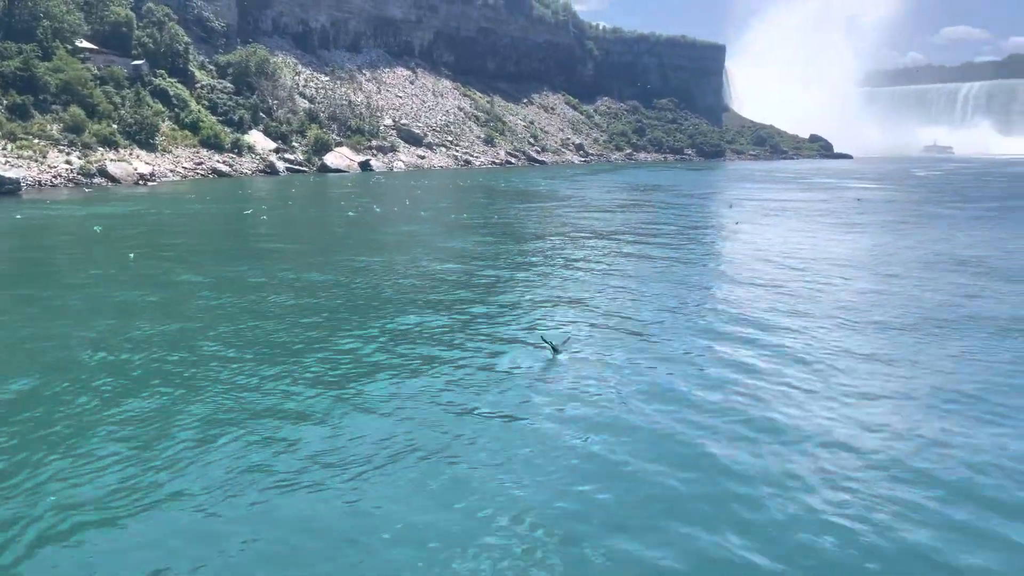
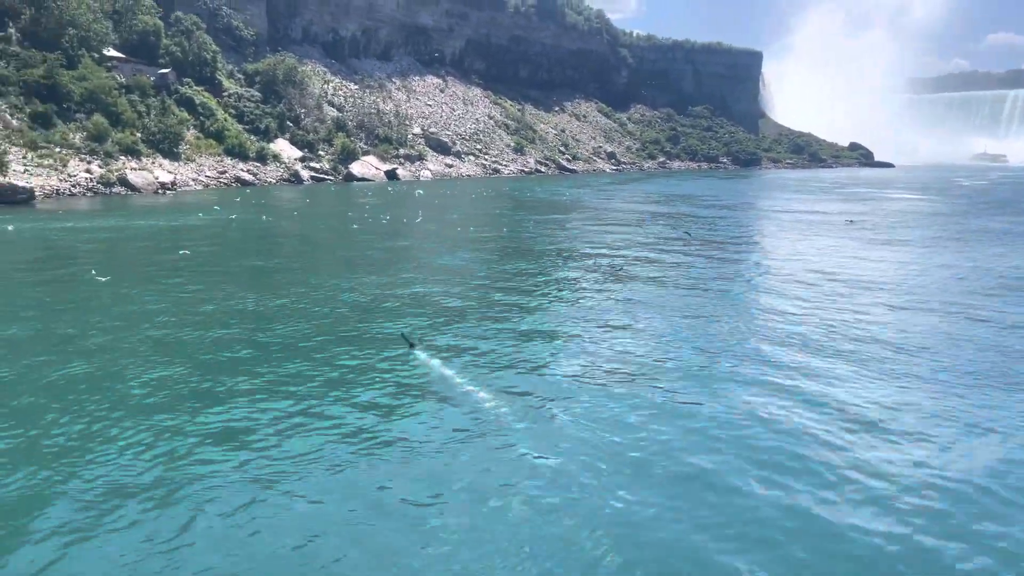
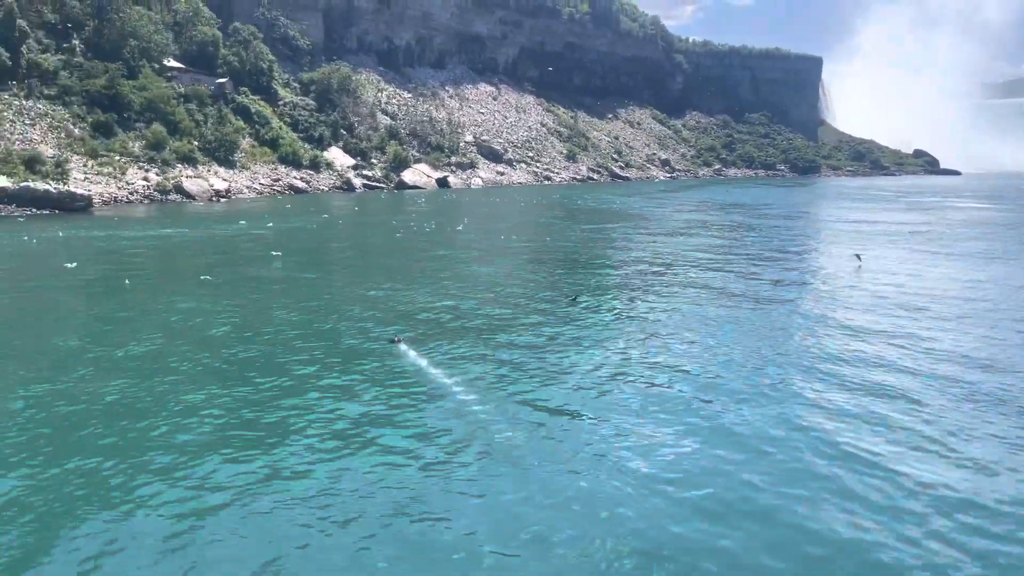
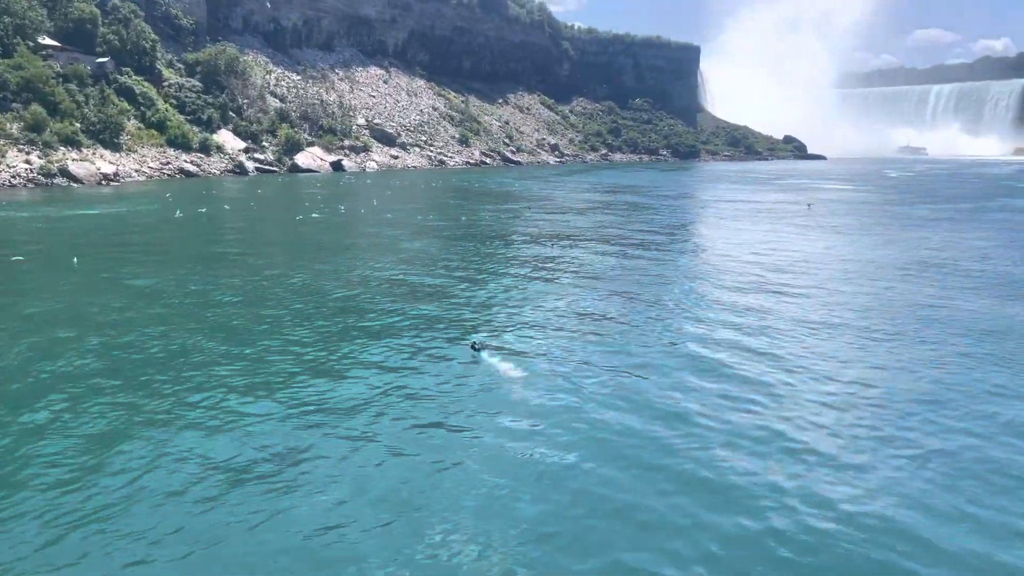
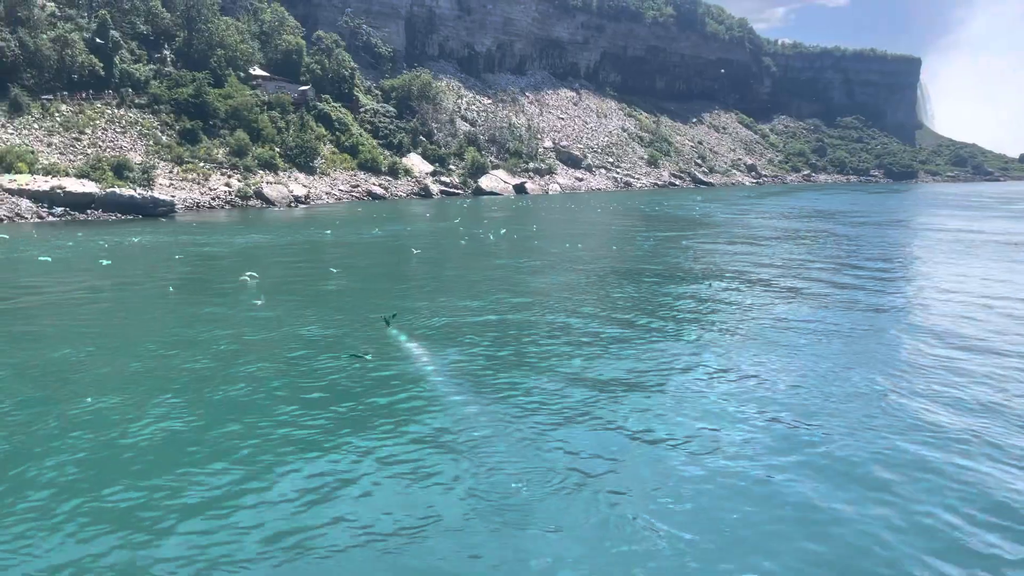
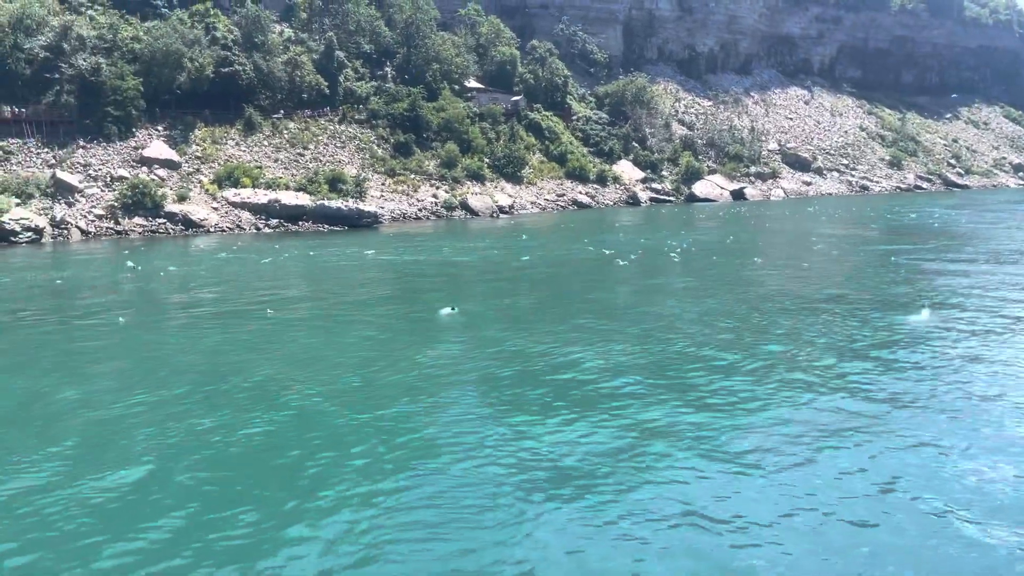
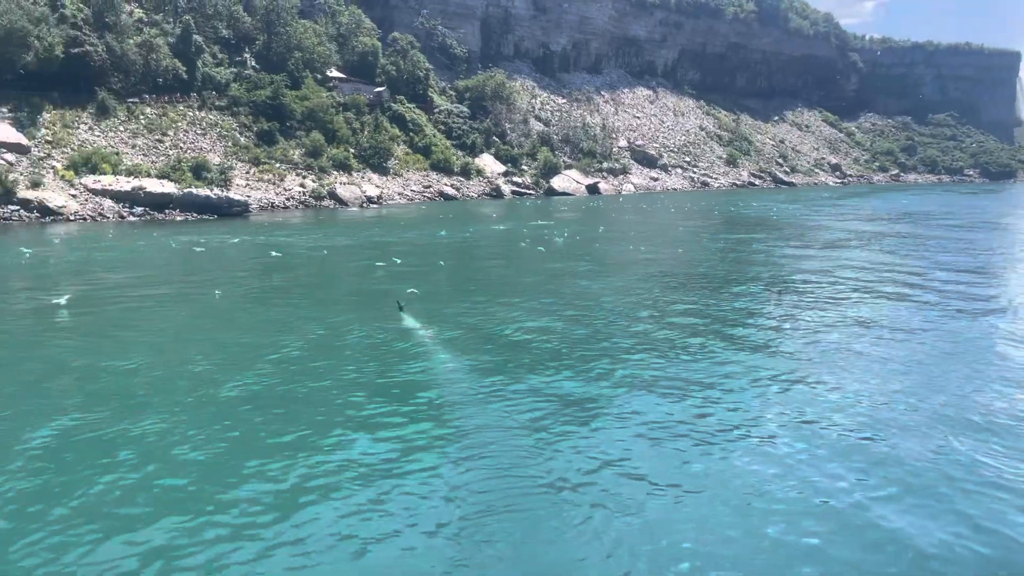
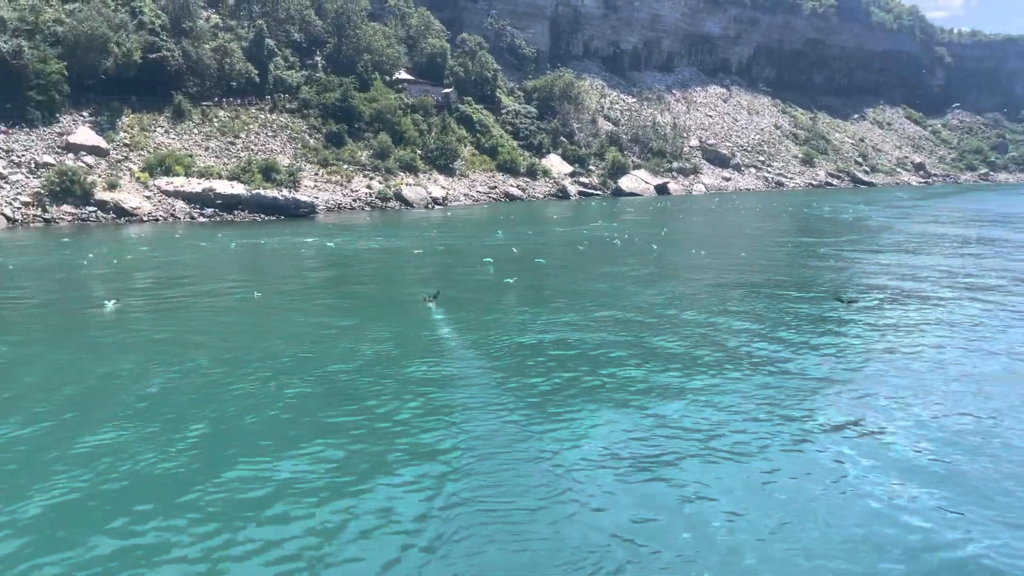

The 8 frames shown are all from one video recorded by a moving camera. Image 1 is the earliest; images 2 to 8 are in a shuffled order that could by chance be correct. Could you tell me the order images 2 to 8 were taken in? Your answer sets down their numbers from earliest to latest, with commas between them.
4, 2, 3, 5, 7, 8, 6
